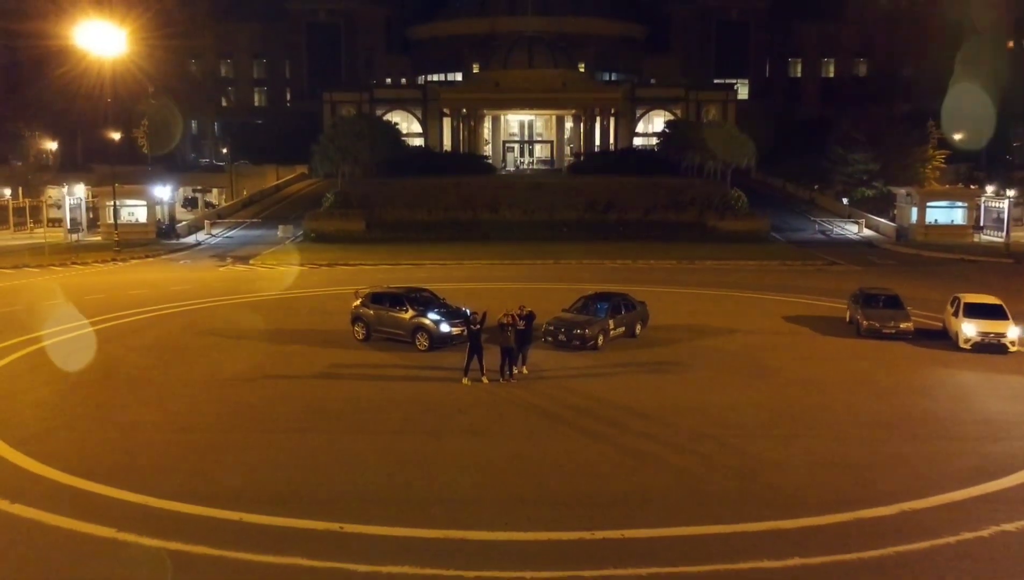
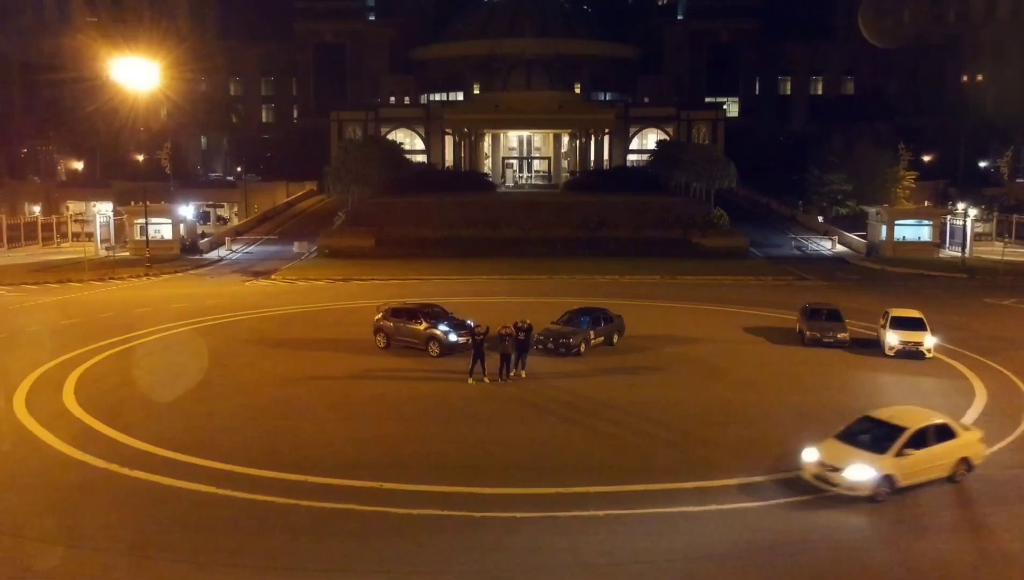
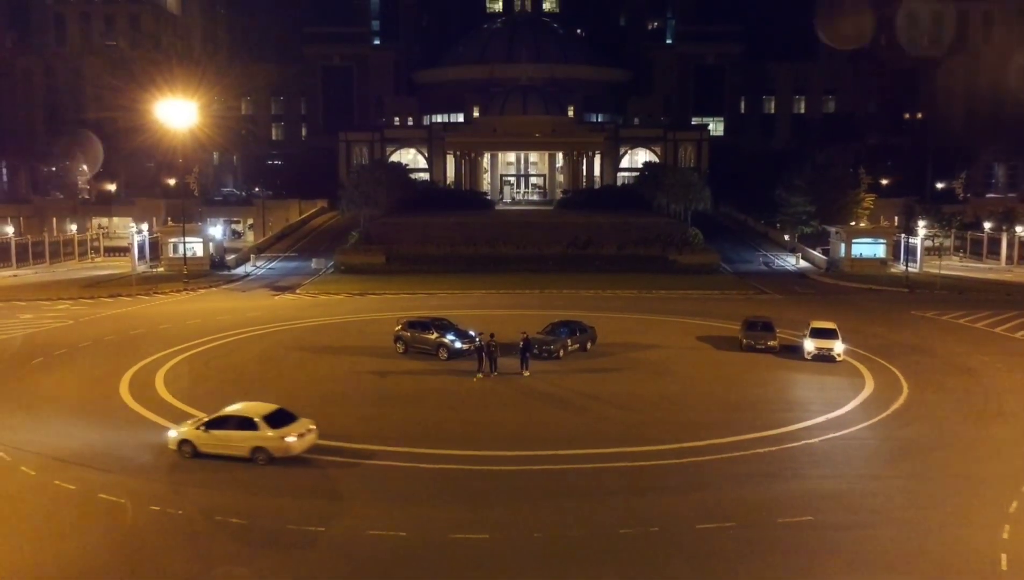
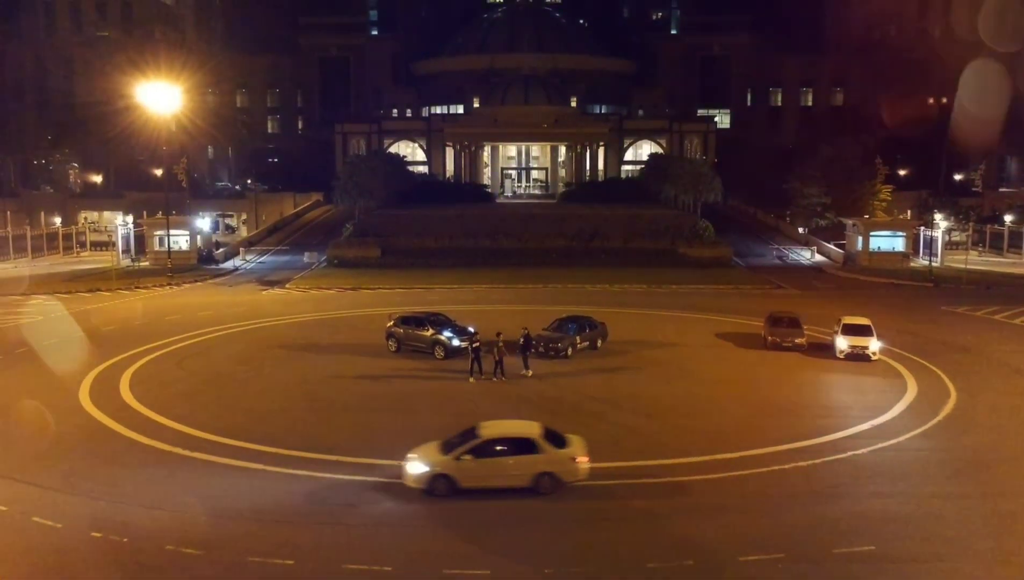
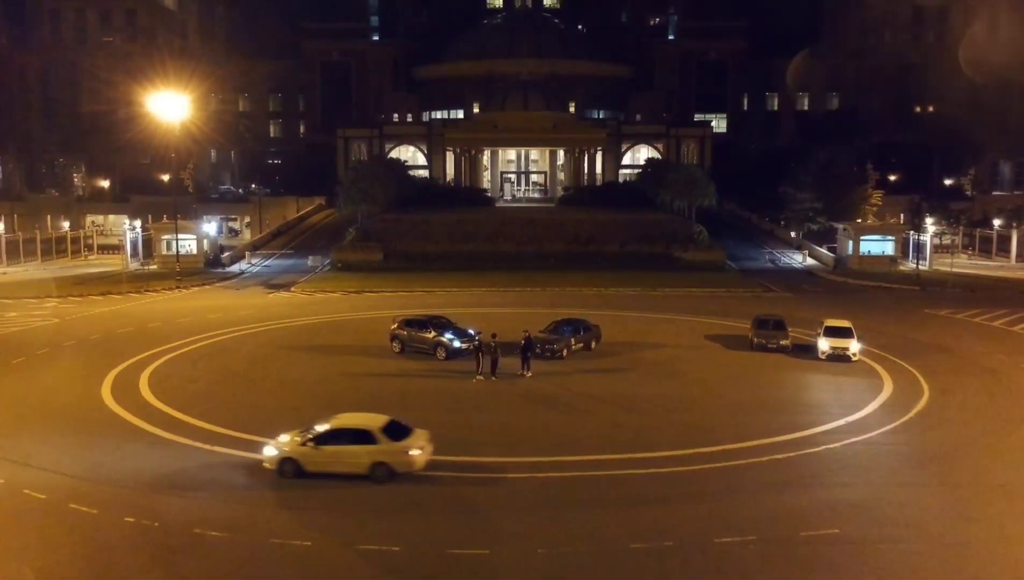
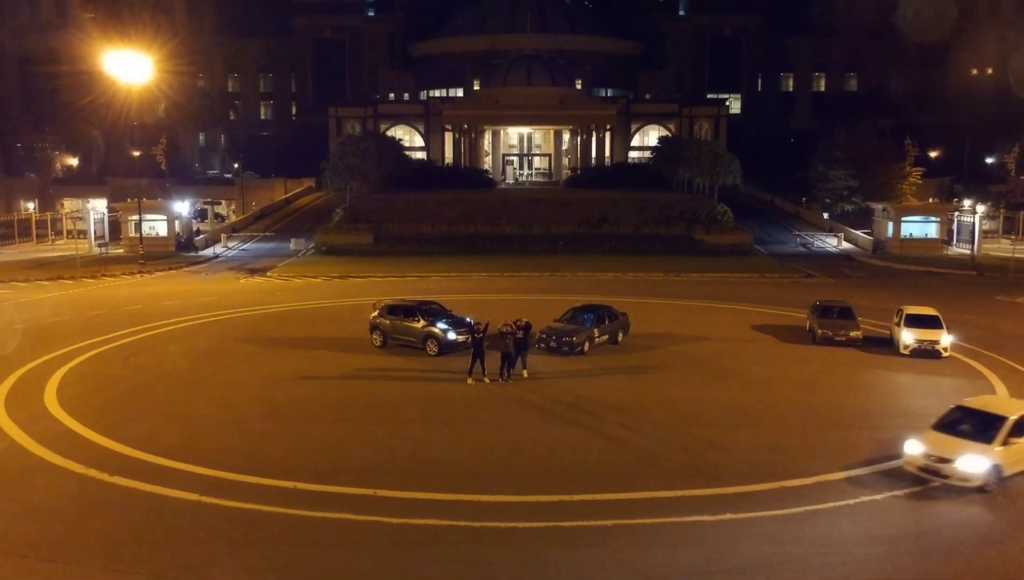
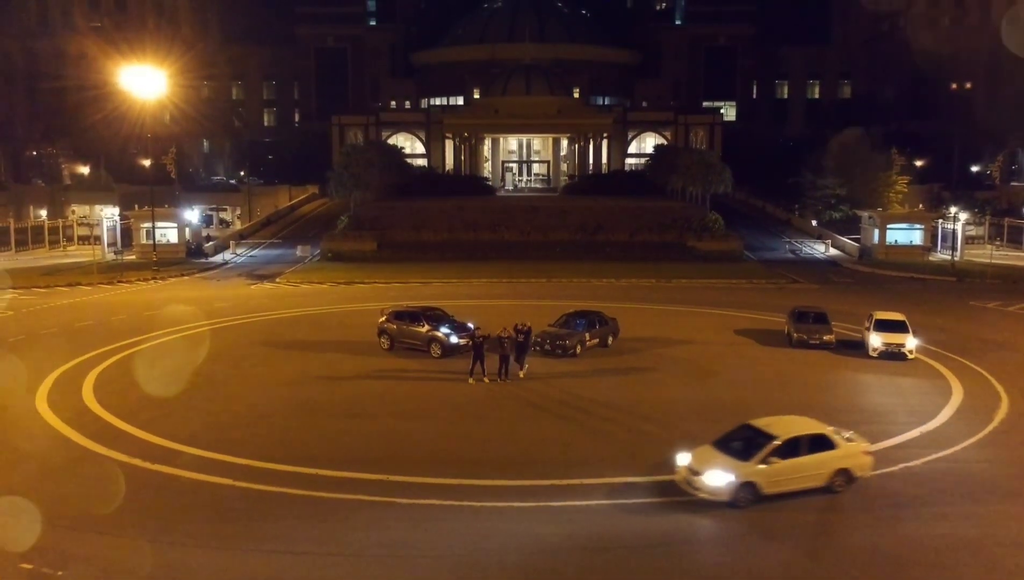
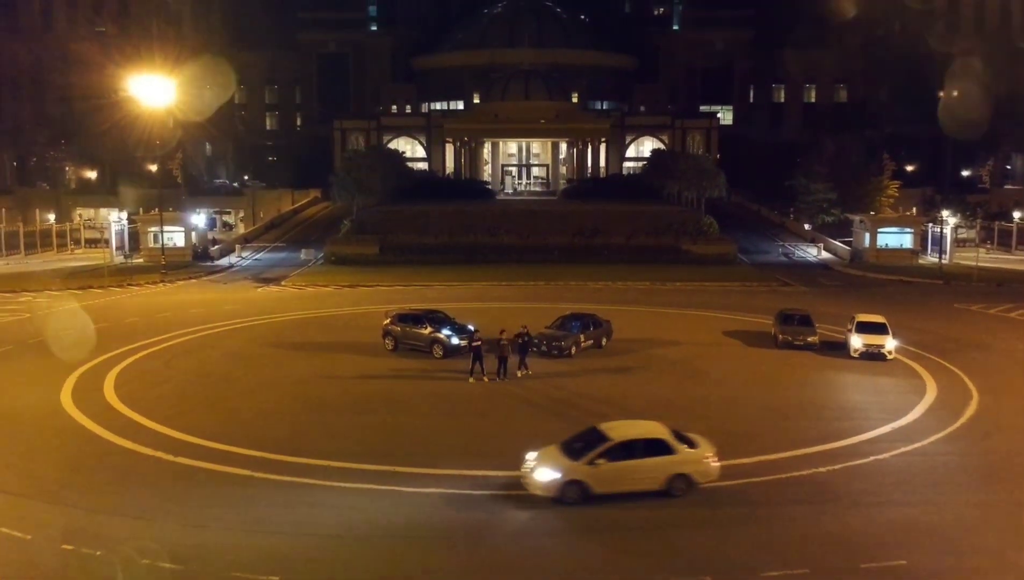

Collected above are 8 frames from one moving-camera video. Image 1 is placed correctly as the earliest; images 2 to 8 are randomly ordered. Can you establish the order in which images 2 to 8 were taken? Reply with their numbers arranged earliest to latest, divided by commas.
6, 2, 7, 8, 4, 5, 3
